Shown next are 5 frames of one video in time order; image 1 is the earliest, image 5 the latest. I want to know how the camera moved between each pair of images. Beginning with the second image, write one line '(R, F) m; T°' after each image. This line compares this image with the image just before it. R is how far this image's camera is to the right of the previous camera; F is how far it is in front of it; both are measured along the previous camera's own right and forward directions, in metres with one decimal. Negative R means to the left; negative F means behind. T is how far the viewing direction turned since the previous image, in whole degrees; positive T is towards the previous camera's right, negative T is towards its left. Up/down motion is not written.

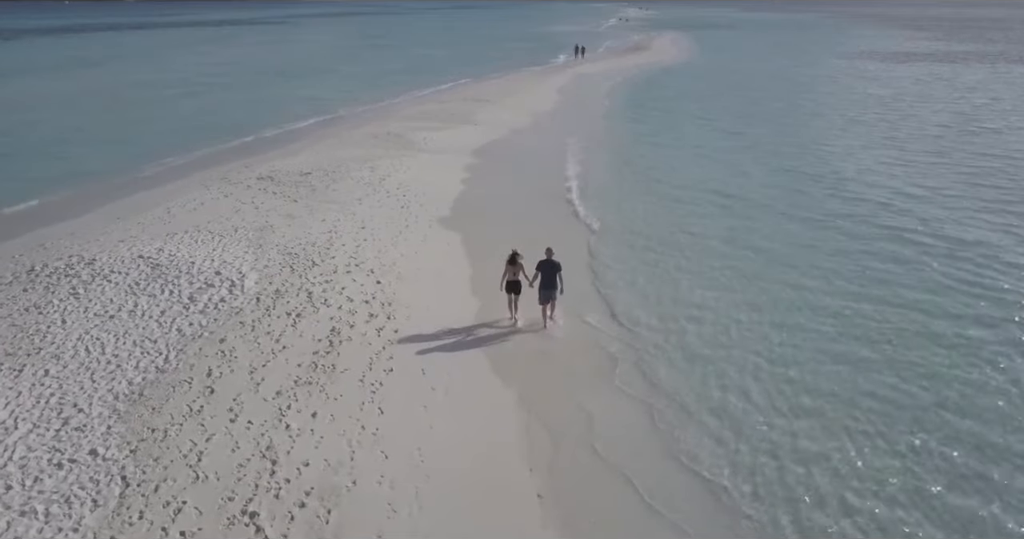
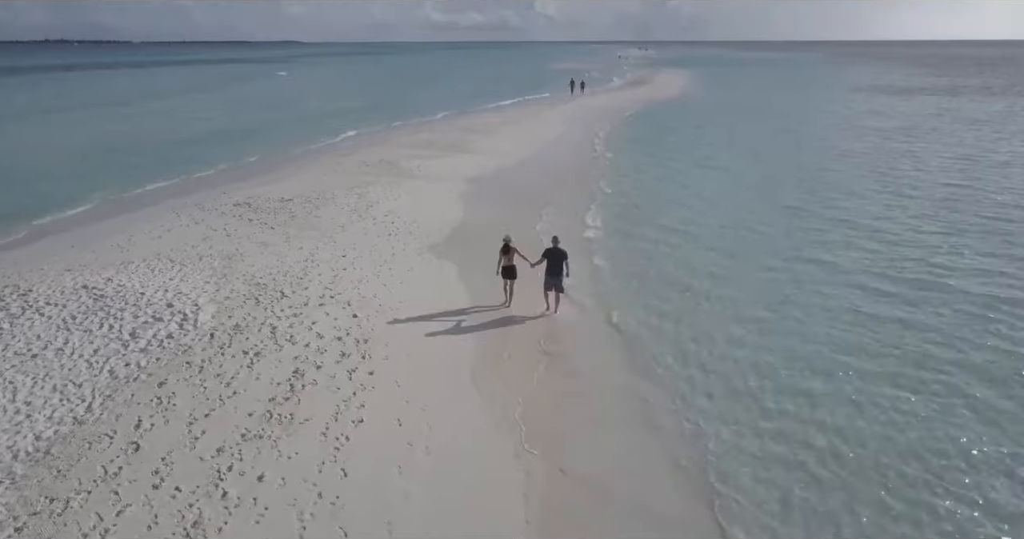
(+0.1, +1.7) m; 0°
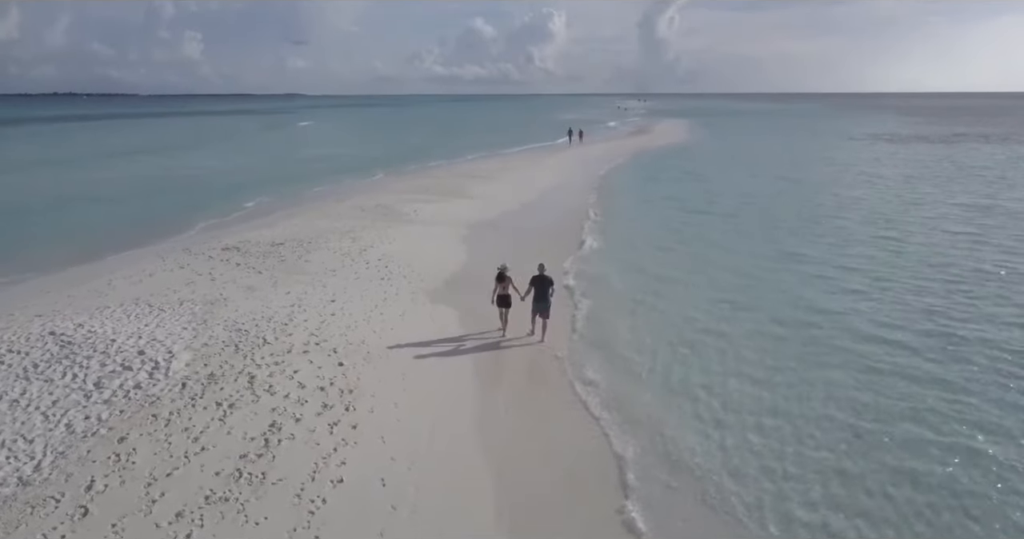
(+0.1, +0.8) m; 0°
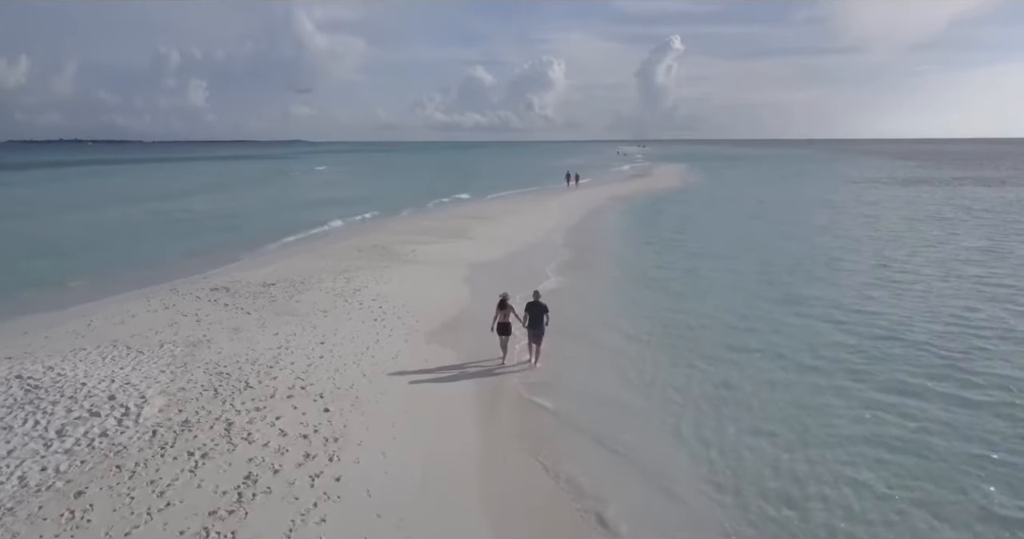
(0.0, +0.7) m; 0°
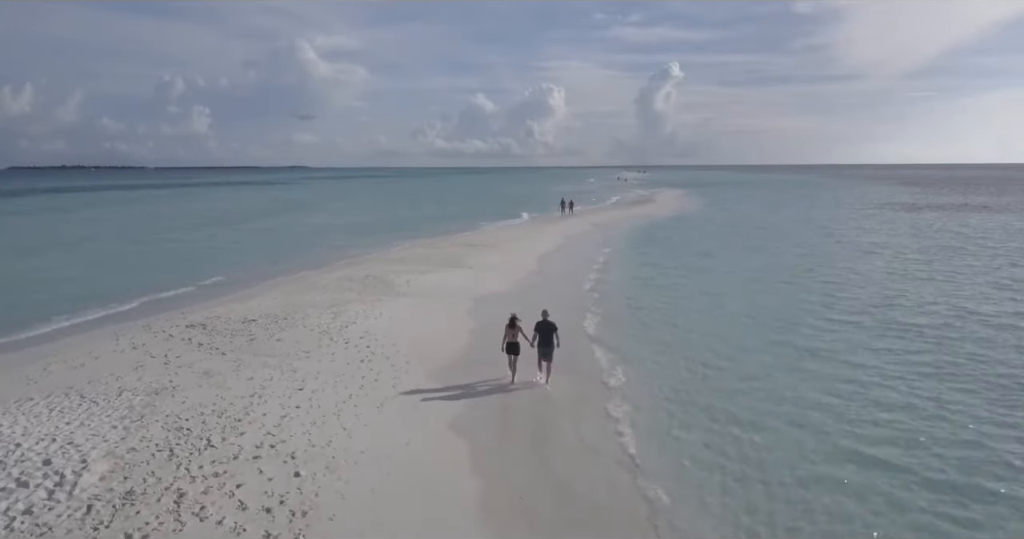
(0.0, +1.3) m; 0°
